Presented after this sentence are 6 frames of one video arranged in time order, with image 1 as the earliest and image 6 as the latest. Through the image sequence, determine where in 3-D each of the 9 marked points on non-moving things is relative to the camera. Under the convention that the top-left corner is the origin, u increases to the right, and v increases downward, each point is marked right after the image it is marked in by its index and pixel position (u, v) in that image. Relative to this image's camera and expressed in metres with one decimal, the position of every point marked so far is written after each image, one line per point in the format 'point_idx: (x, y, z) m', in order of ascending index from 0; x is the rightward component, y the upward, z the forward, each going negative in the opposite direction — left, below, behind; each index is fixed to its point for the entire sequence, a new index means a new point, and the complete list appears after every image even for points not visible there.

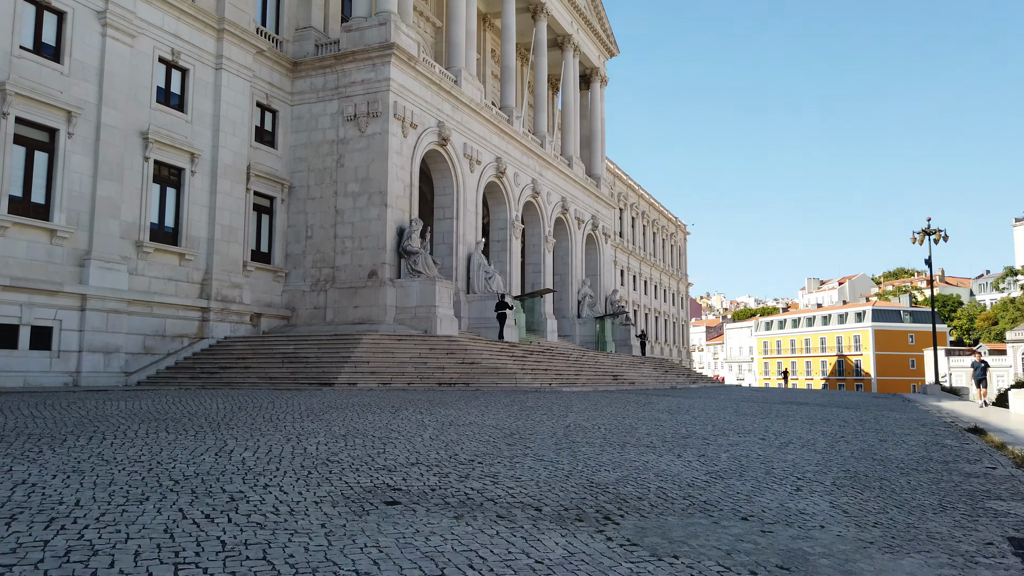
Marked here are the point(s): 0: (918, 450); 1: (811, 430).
0: (+5.3, -2.1, +9.9) m
1: (+4.6, -2.2, +11.6) m
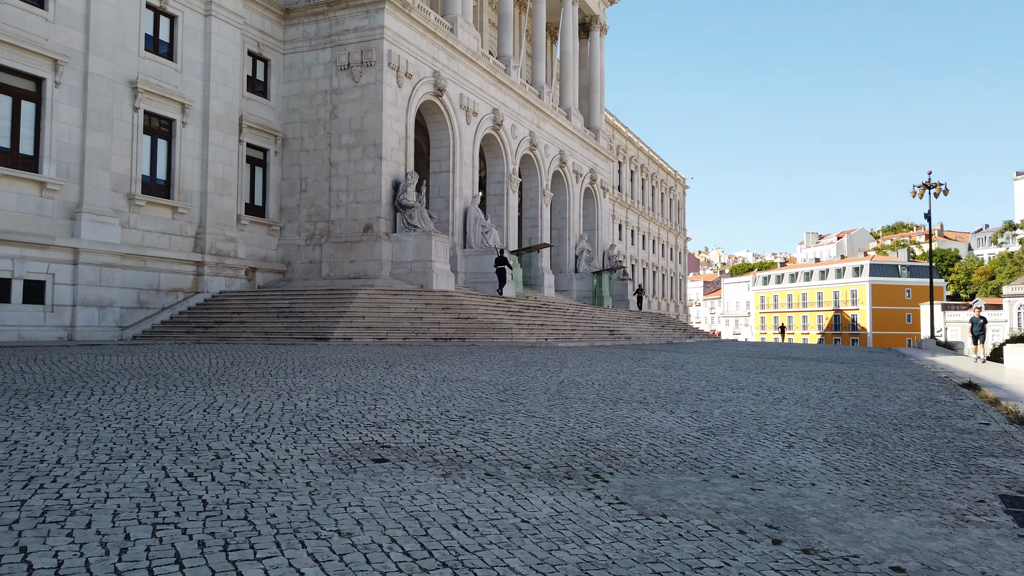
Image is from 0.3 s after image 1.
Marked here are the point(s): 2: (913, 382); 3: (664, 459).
0: (+5.2, -1.5, +9.9) m
1: (+4.5, -1.5, +11.6) m
2: (+7.1, -1.7, +13.5) m
3: (+1.2, -1.3, +5.8) m
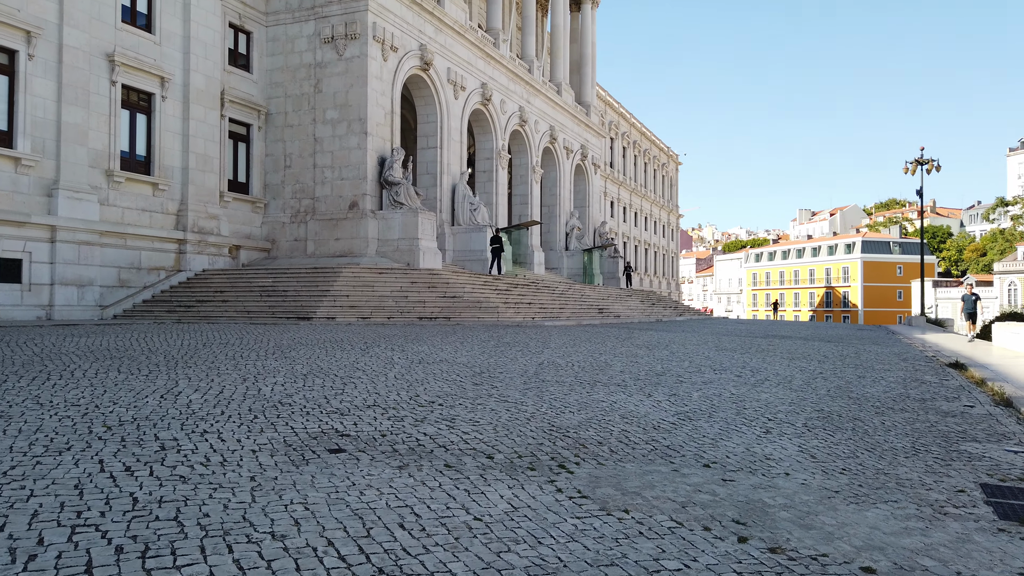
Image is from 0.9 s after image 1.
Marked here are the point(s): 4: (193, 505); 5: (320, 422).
0: (+4.9, -1.3, +9.7) m
1: (+4.2, -1.2, +11.4) m
2: (+6.7, -1.3, +13.3) m
3: (+0.9, -1.2, +5.6) m
4: (-1.5, -1.1, +3.7) m
5: (-1.5, -1.0, +5.8) m
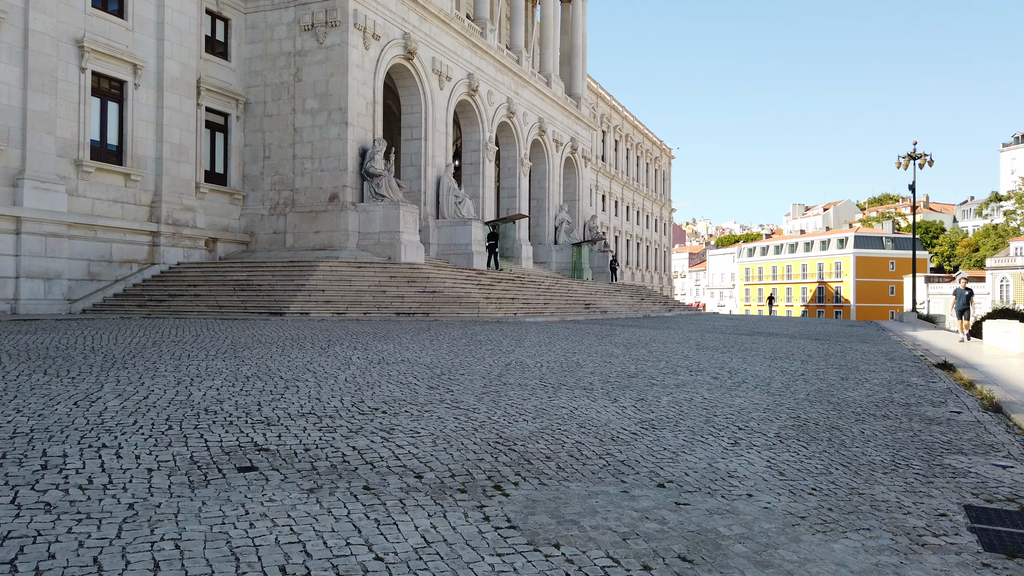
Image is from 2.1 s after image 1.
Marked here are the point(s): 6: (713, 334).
0: (+4.5, -1.2, +9.3) m
1: (+3.7, -1.1, +10.9) m
2: (+6.3, -1.2, +12.9) m
3: (+0.5, -1.2, +5.1) m
4: (-1.9, -1.1, +3.2) m
5: (-1.9, -1.0, +5.3) m
6: (+4.9, -1.1, +18.6) m
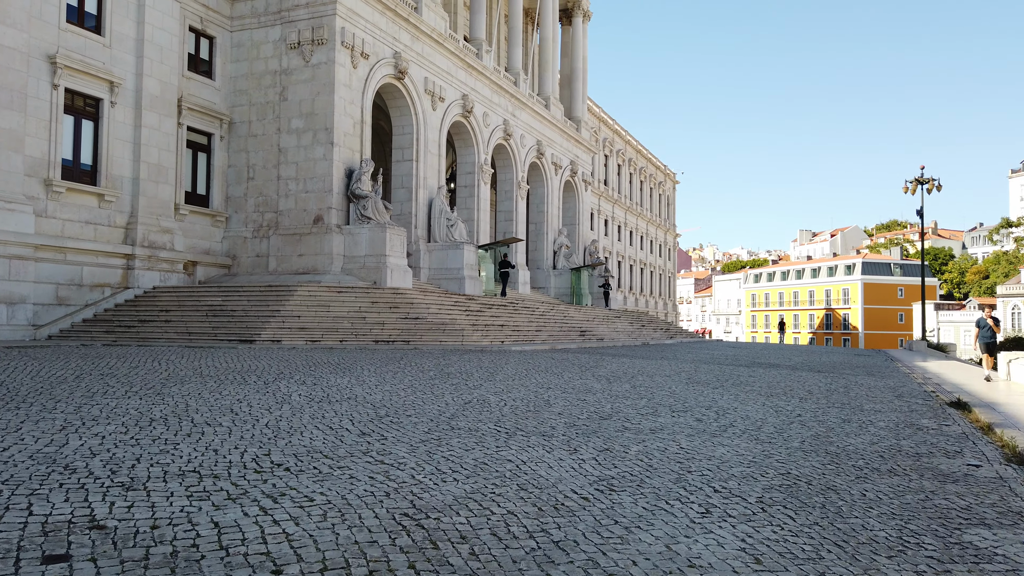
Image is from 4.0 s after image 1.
0: (+4.0, -1.6, +8.1) m
1: (+3.2, -1.5, +9.8) m
2: (+5.8, -1.7, +11.7) m
3: (0.0, -1.4, +4.0) m
4: (-2.5, -1.2, +2.1) m
5: (-2.4, -1.2, +4.3) m
6: (+4.5, -1.8, +17.5) m
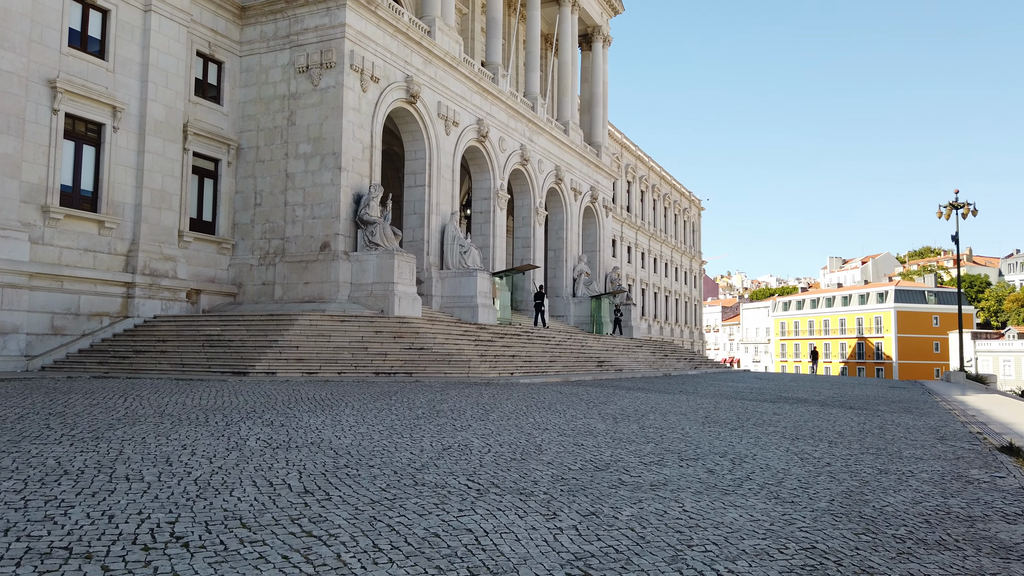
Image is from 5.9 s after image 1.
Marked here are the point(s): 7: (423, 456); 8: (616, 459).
0: (+3.8, -1.9, +6.9) m
1: (+3.1, -1.9, +8.7) m
2: (+5.8, -2.1, +10.4) m
3: (-0.3, -1.5, +3.0) m
4: (-2.9, -1.2, +1.2) m
5: (-2.7, -1.3, +3.3) m
6: (+4.6, -2.4, +16.2) m
7: (-0.9, -1.6, +7.5) m
8: (+1.1, -1.7, +7.9) m
